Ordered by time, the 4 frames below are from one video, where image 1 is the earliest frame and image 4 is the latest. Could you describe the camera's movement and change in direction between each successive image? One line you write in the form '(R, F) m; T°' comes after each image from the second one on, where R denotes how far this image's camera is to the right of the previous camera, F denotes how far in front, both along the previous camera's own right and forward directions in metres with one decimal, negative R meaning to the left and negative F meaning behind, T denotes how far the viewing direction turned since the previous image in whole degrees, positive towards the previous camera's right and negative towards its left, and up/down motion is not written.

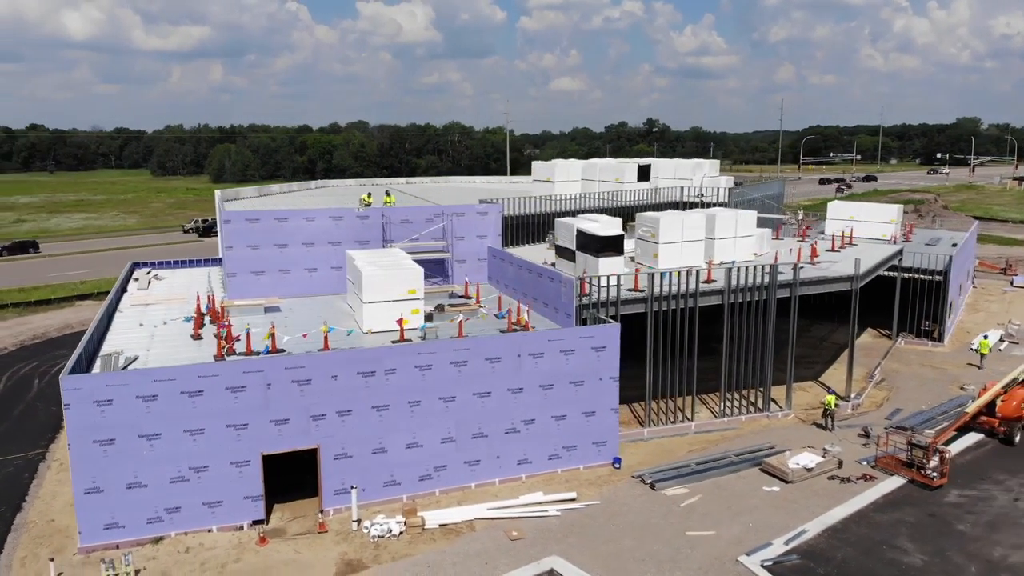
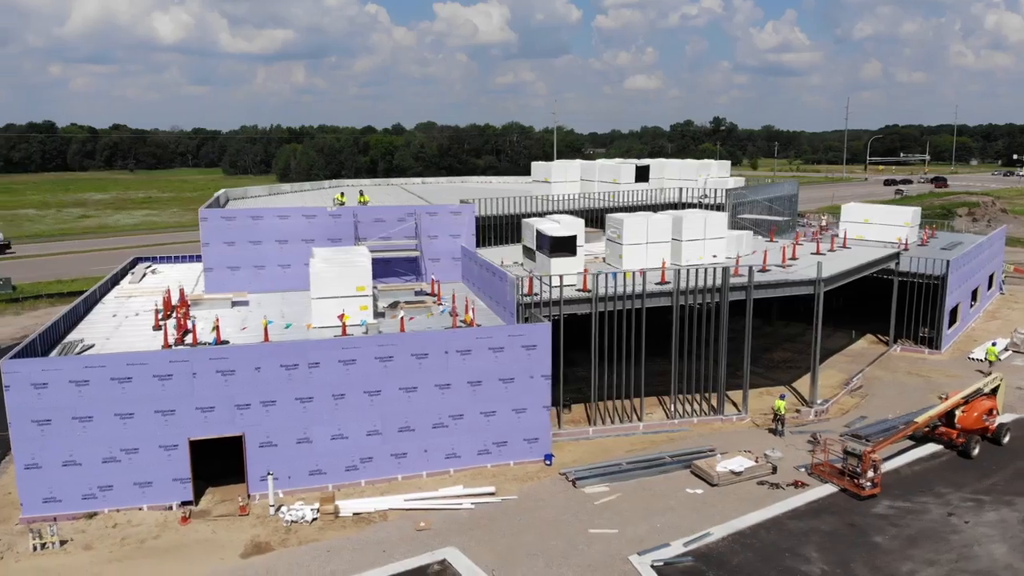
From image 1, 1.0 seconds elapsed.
(+3.7, -0.3) m; -5°
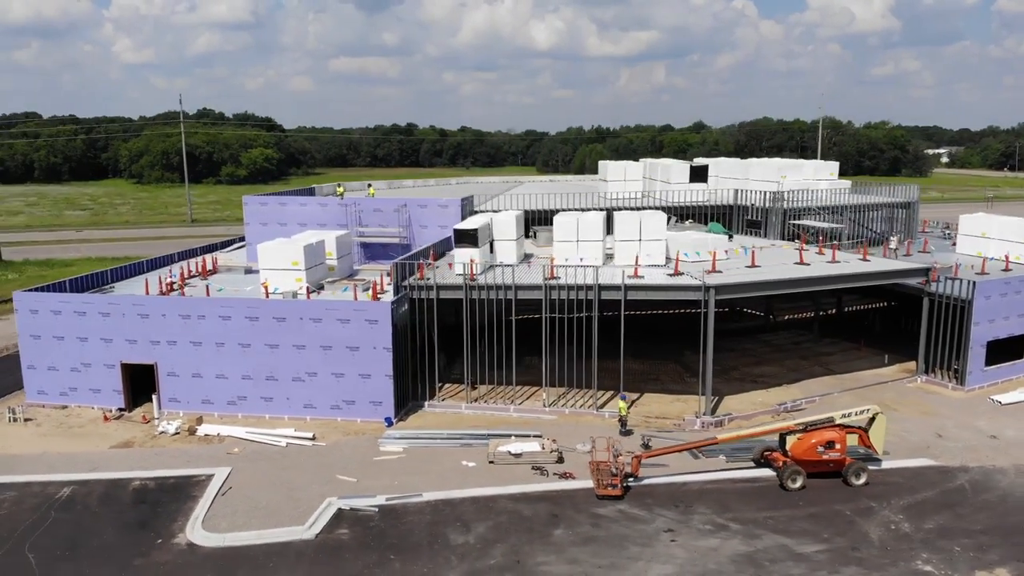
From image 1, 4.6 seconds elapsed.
(+14.6, +0.7) m; -25°
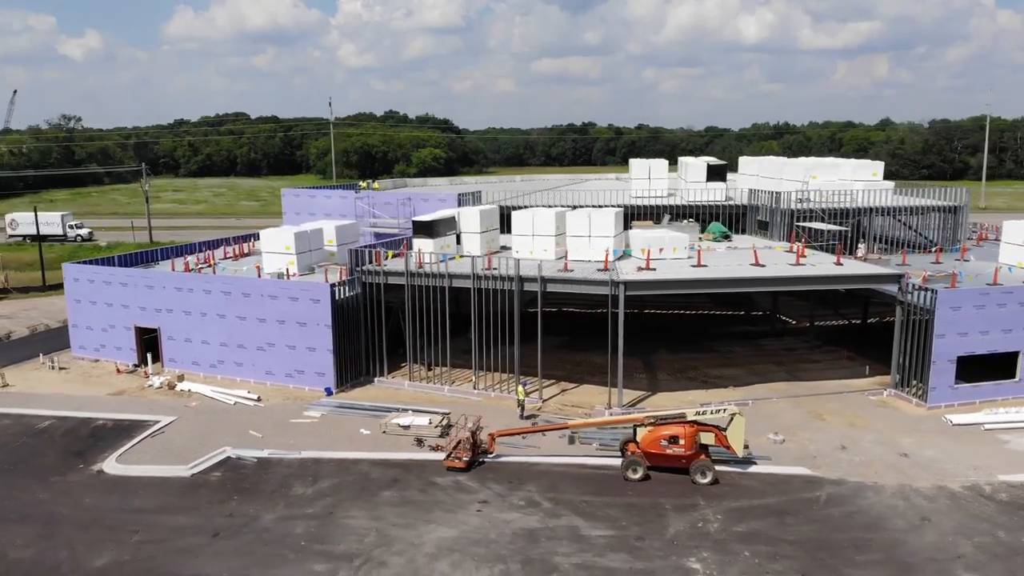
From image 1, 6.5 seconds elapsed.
(+9.0, -0.6) m; -14°
